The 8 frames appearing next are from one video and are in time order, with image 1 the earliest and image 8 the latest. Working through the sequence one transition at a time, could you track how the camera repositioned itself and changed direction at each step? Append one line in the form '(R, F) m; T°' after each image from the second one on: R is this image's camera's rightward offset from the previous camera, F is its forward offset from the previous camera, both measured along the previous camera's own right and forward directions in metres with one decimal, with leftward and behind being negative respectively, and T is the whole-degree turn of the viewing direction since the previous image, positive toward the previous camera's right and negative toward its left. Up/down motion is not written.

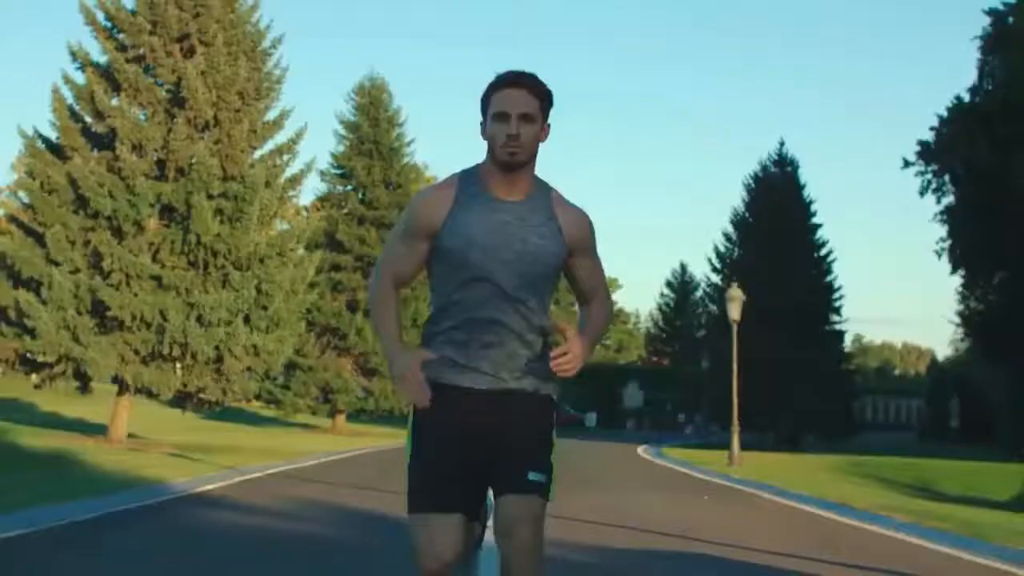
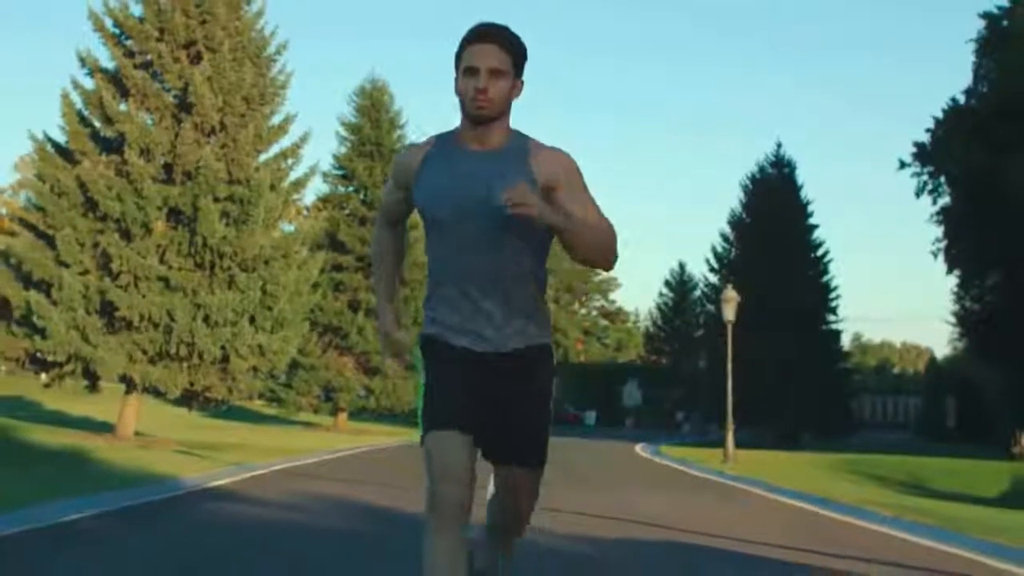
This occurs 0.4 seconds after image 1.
(0.0, -0.6) m; 0°
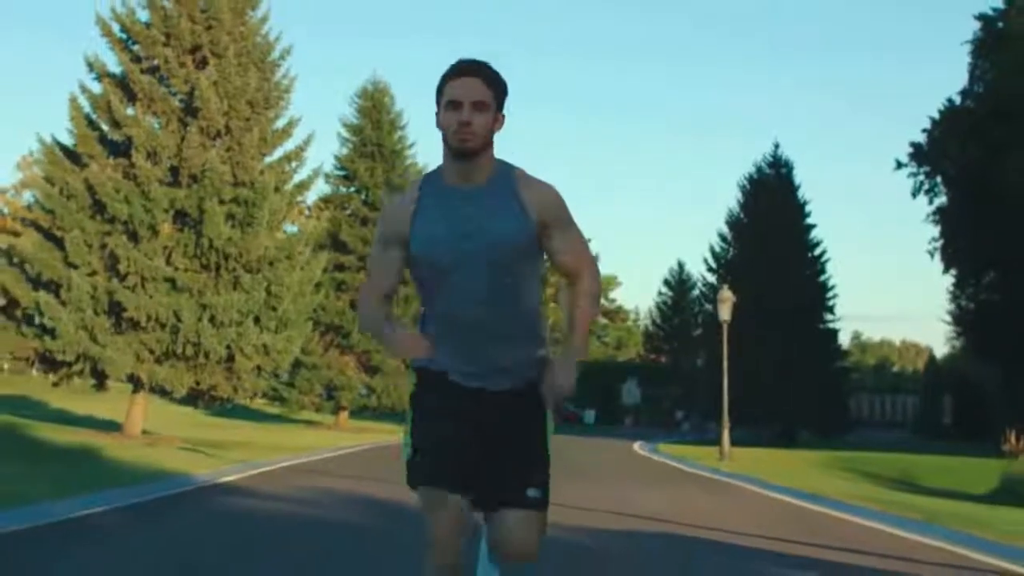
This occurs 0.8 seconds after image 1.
(0.0, -0.5) m; 0°
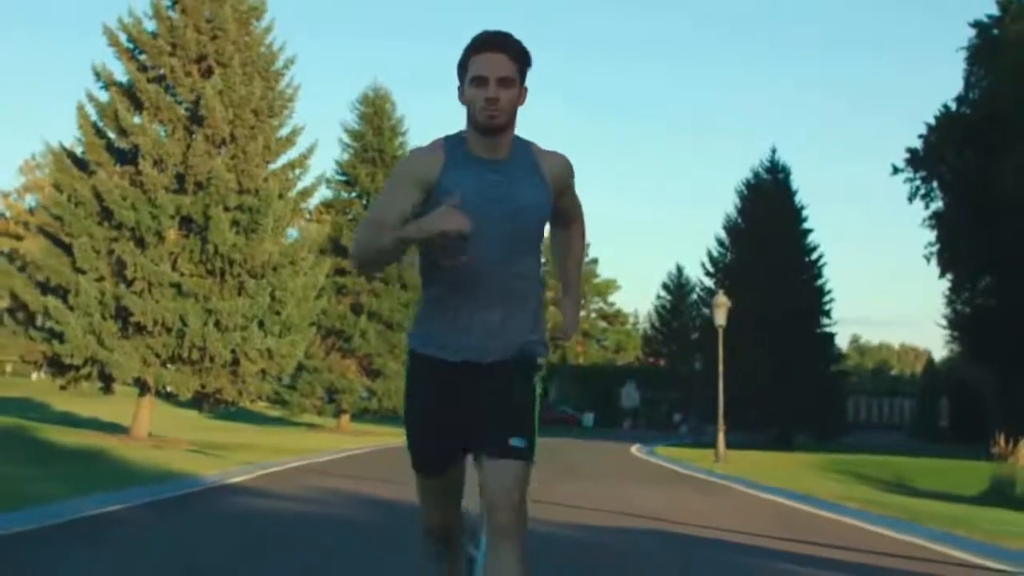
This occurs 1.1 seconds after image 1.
(0.0, -0.5) m; 0°
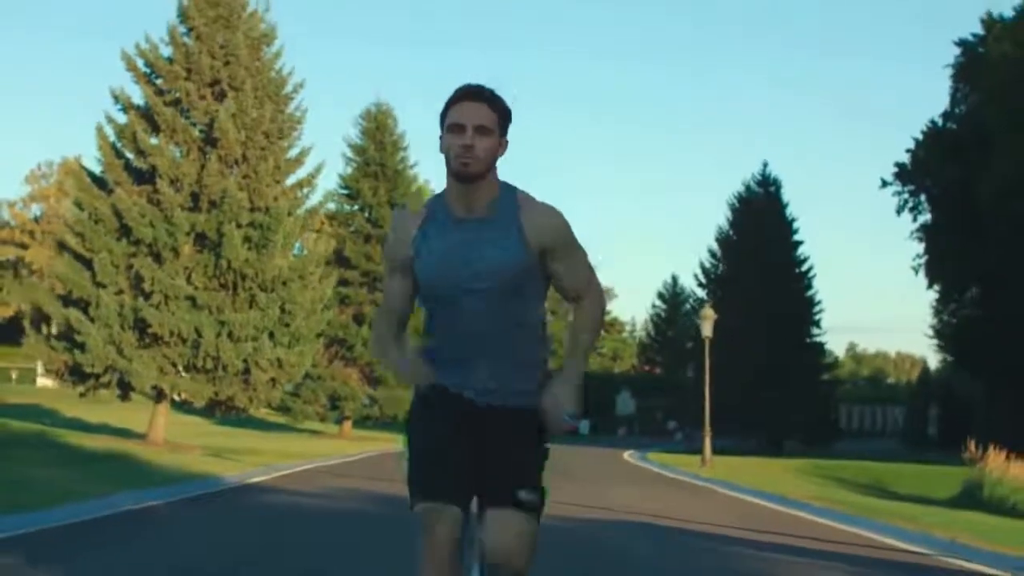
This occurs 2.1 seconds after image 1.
(0.0, -1.6) m; 0°
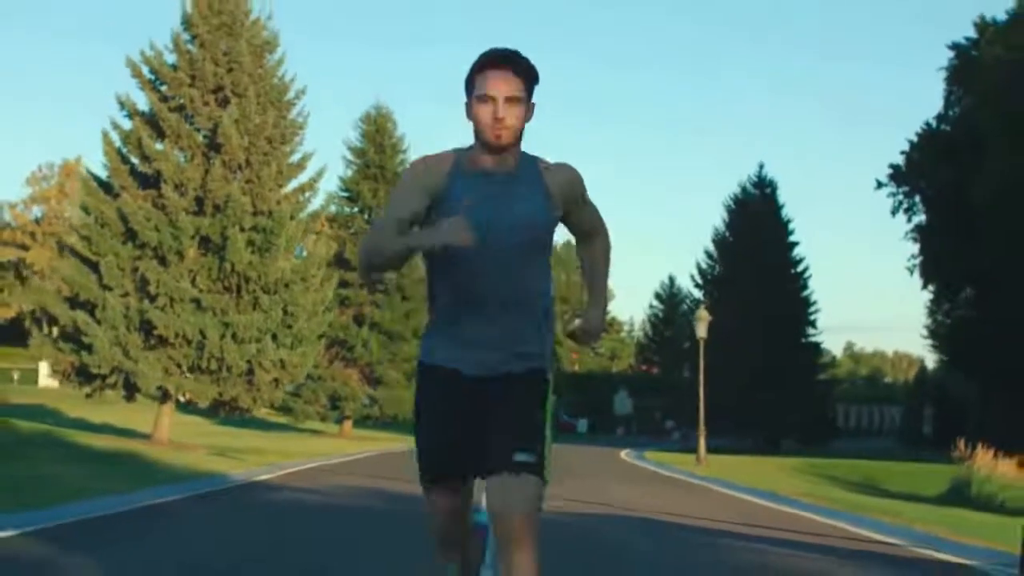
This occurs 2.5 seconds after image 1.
(0.0, -0.6) m; 0°
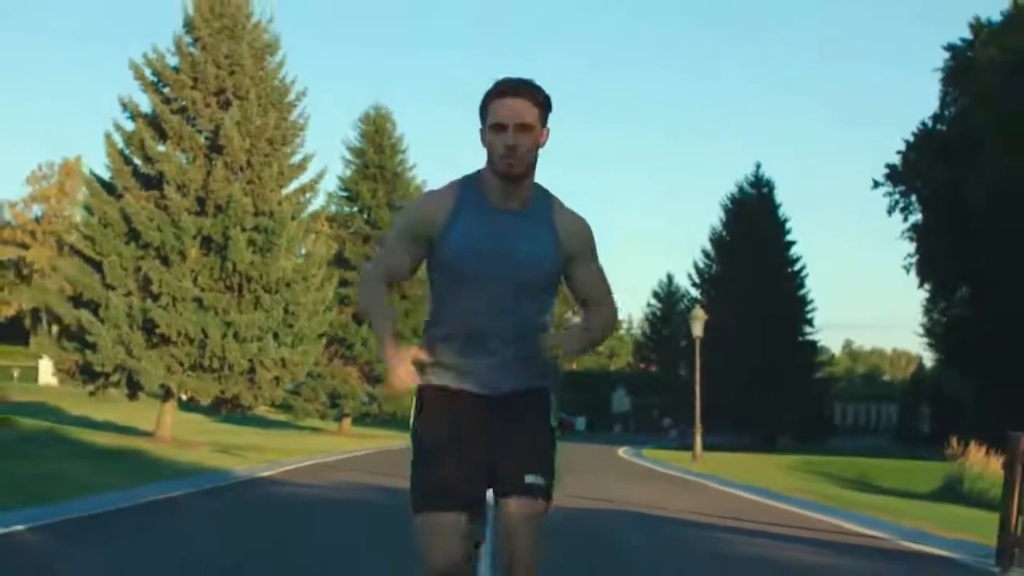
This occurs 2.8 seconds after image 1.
(0.0, -0.4) m; 0°
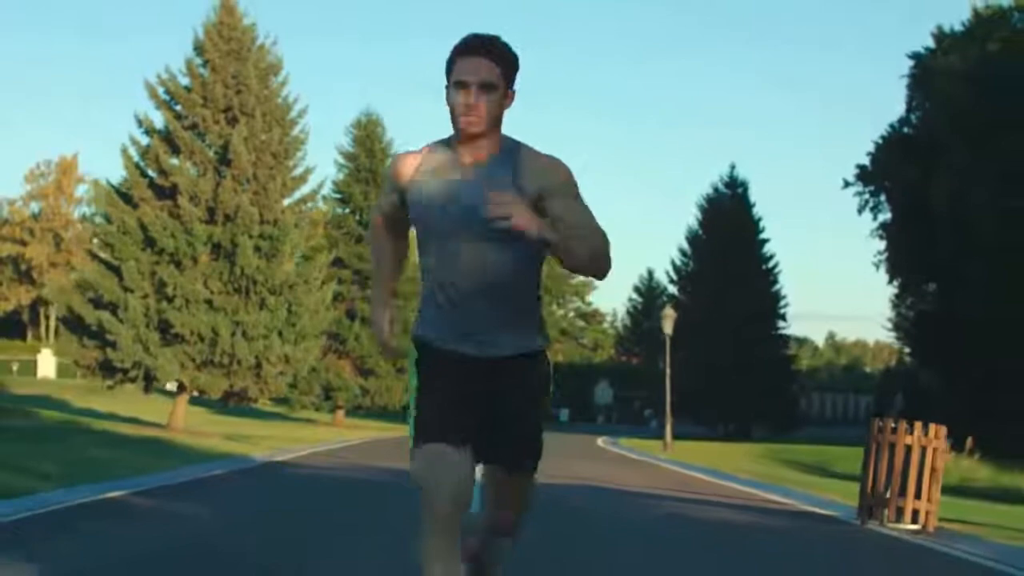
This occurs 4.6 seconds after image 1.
(0.0, -2.8) m; +1°
